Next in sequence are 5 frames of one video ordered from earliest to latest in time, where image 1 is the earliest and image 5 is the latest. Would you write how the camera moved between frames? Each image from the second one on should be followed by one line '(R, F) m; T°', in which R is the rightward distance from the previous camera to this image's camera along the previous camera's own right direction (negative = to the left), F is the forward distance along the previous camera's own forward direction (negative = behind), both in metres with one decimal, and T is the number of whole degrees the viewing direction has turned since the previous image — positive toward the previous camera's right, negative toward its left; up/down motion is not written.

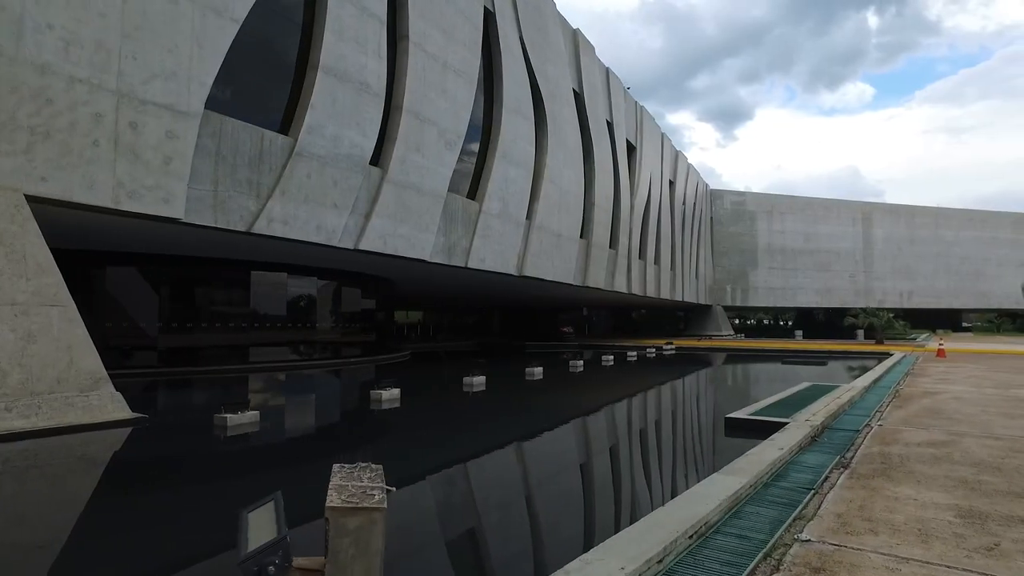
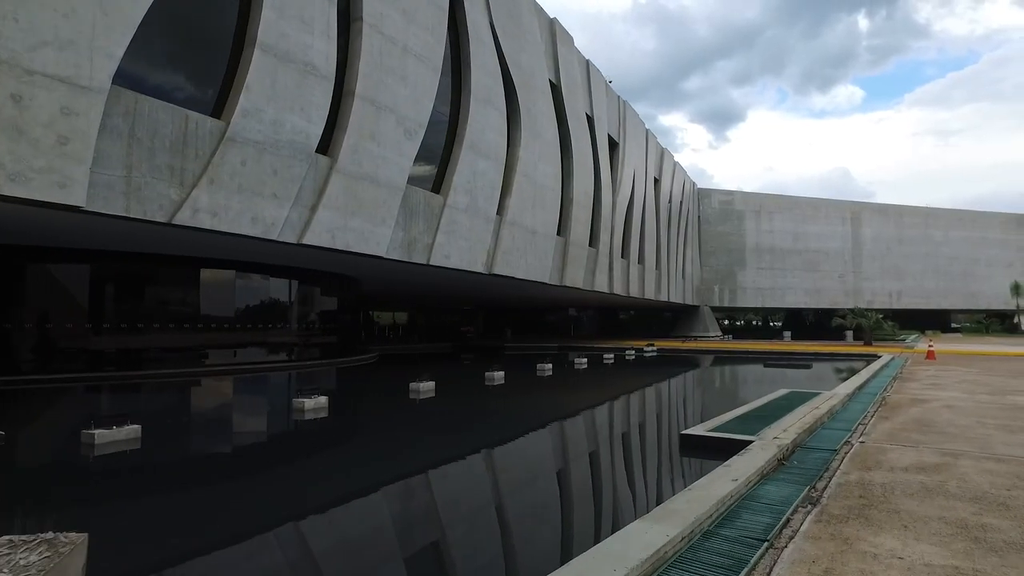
(+0.4, +0.8) m; +1°
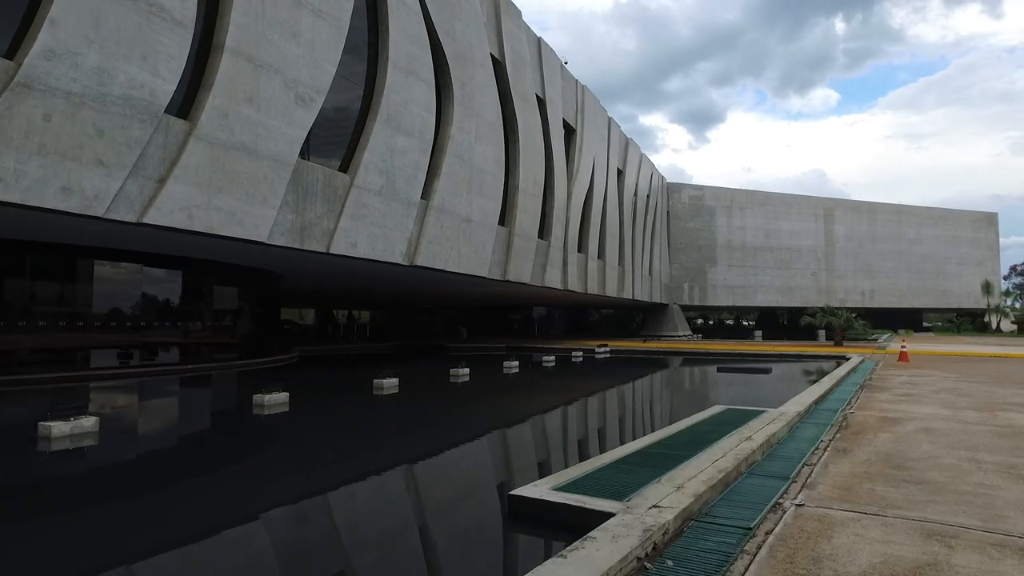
(+0.8, +1.6) m; +2°
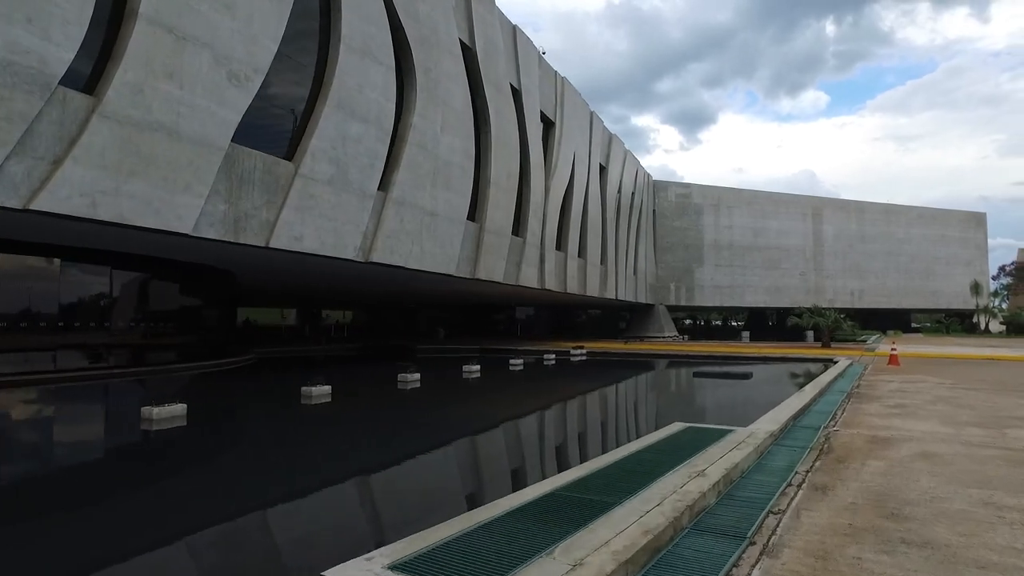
(+0.4, +0.9) m; +1°
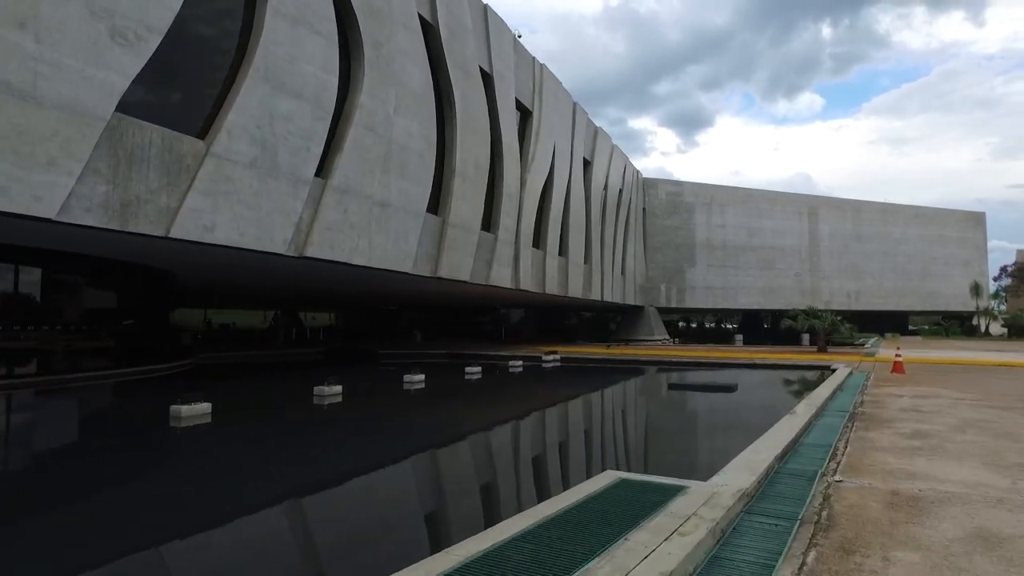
(+0.6, +1.4) m; 0°
